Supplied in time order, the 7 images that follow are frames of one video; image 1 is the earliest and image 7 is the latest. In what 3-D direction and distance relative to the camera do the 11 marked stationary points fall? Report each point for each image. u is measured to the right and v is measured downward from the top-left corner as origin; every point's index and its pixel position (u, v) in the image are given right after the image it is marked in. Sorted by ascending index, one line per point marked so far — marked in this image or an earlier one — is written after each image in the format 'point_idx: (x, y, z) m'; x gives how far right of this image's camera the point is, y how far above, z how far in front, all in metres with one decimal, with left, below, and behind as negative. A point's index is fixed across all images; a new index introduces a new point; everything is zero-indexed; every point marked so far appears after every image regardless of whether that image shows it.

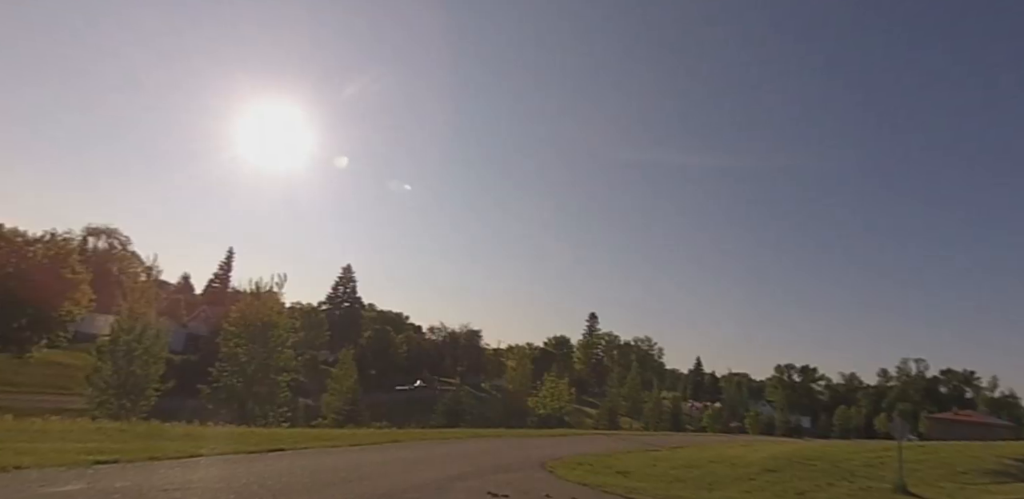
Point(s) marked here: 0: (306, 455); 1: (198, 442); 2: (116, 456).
0: (-4.1, -4.1, +11.5) m
1: (-6.0, -3.7, +11.3) m
2: (-6.6, -3.5, +9.7) m
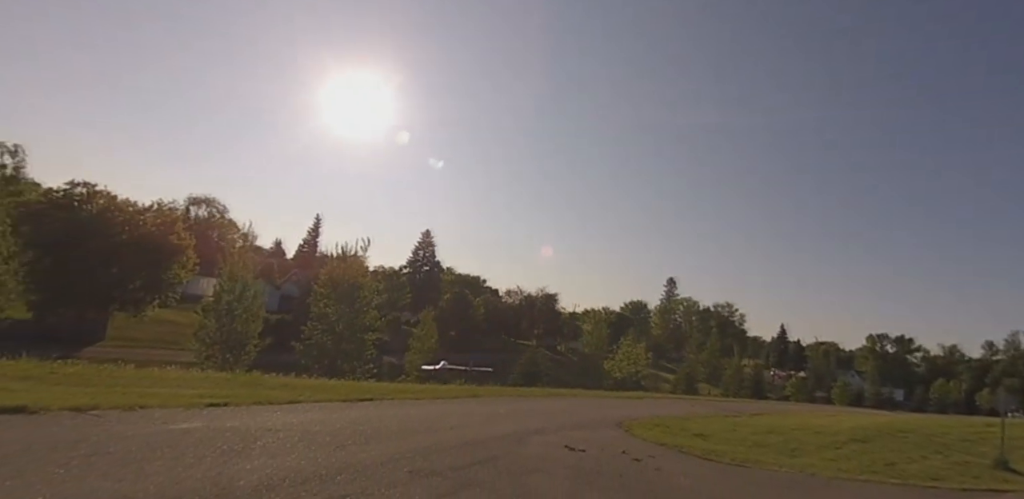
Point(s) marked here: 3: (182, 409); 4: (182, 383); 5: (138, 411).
0: (-2.5, -3.4, +12.1) m
1: (-4.5, -3.0, +12.1) m
2: (-5.2, -2.8, +10.6) m
3: (-5.6, -2.7, +9.8) m
4: (-6.5, -2.7, +11.5) m
5: (-6.1, -2.6, +9.4) m
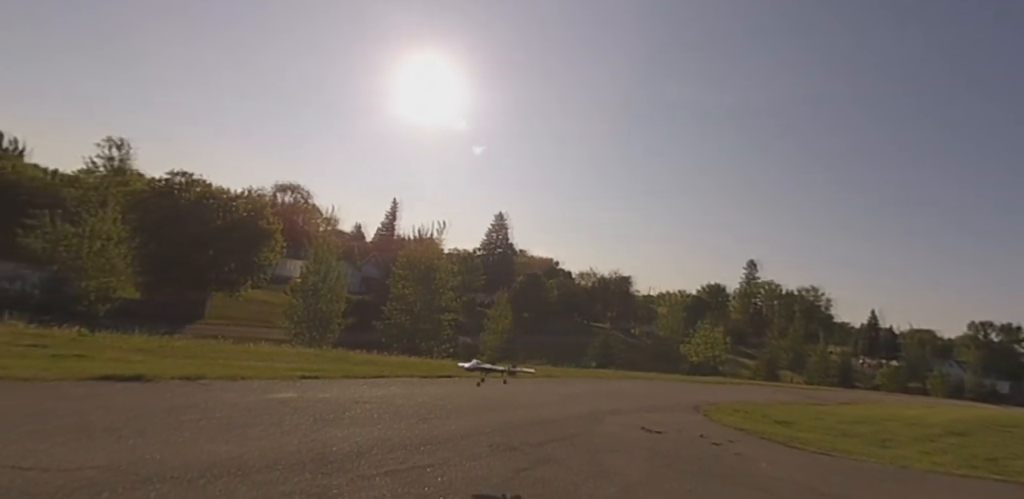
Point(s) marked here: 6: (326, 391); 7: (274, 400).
0: (-0.9, -3.0, +12.4) m
1: (-2.9, -2.6, +12.6) m
2: (-3.8, -2.4, +11.2) m
3: (-4.3, -2.4, +10.5) m
4: (-4.9, -2.3, +12.3) m
5: (-4.8, -2.3, +10.1) m
6: (-3.3, -2.5, +10.2) m
7: (-3.9, -2.5, +9.4) m
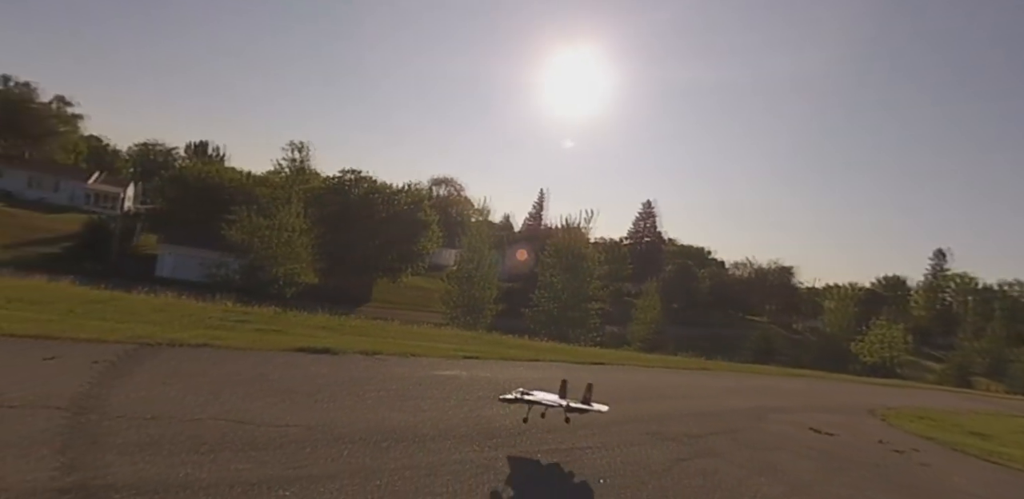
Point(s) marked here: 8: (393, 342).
0: (+2.3, -2.7, +12.5) m
1: (+0.5, -2.4, +13.1) m
2: (-0.8, -2.2, +11.9) m
3: (-1.4, -2.1, +11.3) m
4: (-1.6, -2.0, +13.2) m
5: (-2.0, -2.1, +11.0) m
6: (-0.5, -2.3, +10.8) m
7: (-1.2, -2.2, +10.2) m
8: (-2.5, -1.9, +12.3) m
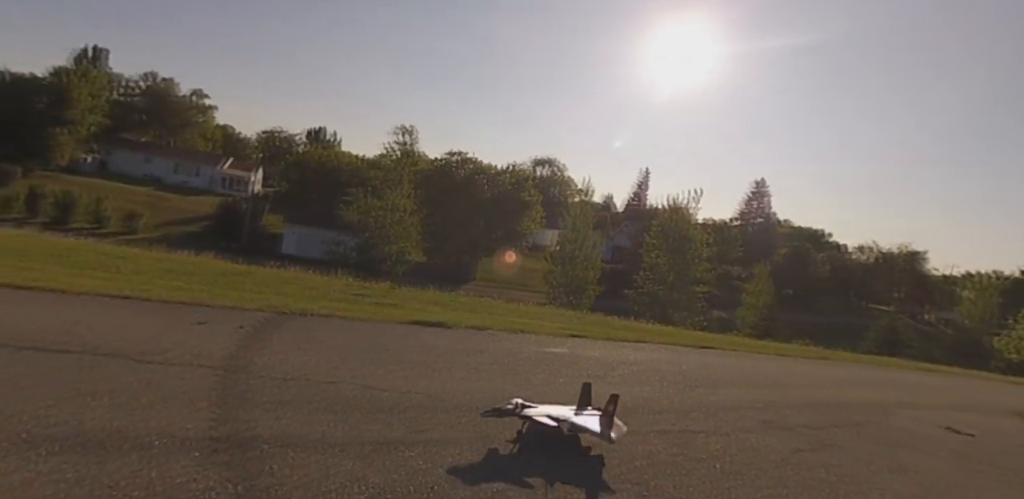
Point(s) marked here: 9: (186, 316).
0: (+4.5, -2.3, +12.0) m
1: (+2.8, -1.9, +12.9) m
2: (+1.4, -1.8, +12.0) m
3: (+0.7, -1.7, +11.4) m
4: (+0.8, -1.6, +13.4) m
5: (+0.1, -1.7, +11.3) m
6: (+1.5, -1.9, +10.8) m
7: (+0.7, -1.9, +10.4) m
8: (-0.2, -1.5, +12.6) m
9: (-5.5, -1.1, +9.7) m
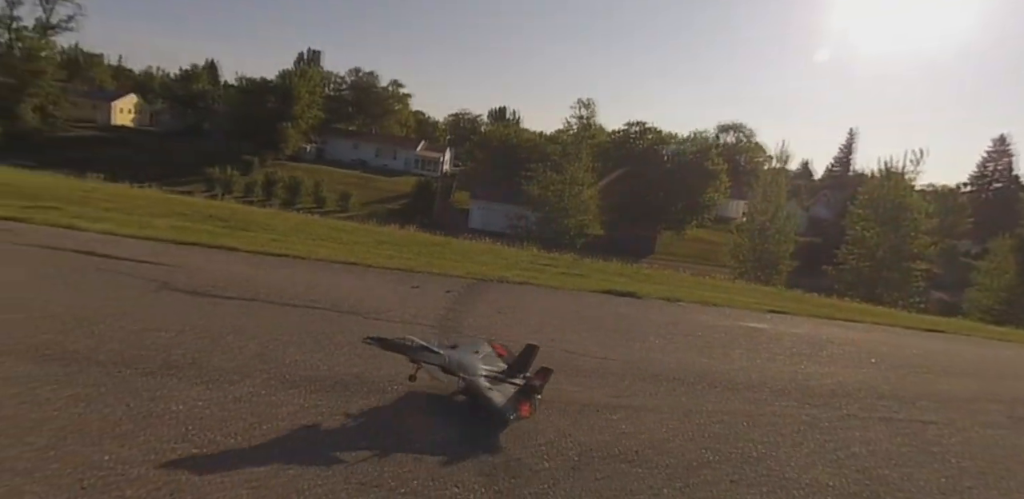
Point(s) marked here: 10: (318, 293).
0: (+8.2, -1.8, +10.5) m
1: (+6.8, -1.3, +11.8) m
2: (+5.2, -1.2, +11.2) m
3: (+4.4, -1.2, +10.9) m
4: (+4.9, -0.9, +12.7) m
5: (+3.7, -1.1, +10.9) m
6: (+5.0, -1.4, +10.1) m
7: (+4.1, -1.3, +9.9) m
8: (+3.8, -0.9, +12.2) m
9: (-2.1, -0.6, +10.9) m
10: (-3.4, -0.8, +9.9) m
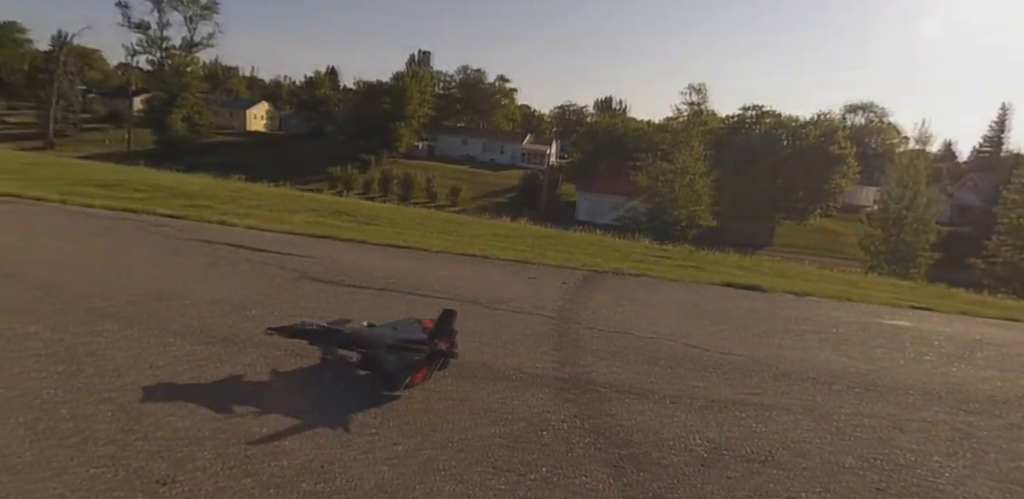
0: (+10.2, -1.6, +9.1) m
1: (+9.0, -1.1, +10.6) m
2: (+7.4, -1.0, +10.3) m
3: (+6.5, -1.0, +10.1) m
4: (+7.4, -0.7, +11.8) m
5: (+5.9, -1.0, +10.3) m
6: (+7.0, -1.2, +9.2) m
7: (+6.0, -1.2, +9.2) m
8: (+6.1, -0.7, +11.5) m
9: (+0.1, -0.5, +11.2) m
10: (-1.3, -0.7, +10.4) m
